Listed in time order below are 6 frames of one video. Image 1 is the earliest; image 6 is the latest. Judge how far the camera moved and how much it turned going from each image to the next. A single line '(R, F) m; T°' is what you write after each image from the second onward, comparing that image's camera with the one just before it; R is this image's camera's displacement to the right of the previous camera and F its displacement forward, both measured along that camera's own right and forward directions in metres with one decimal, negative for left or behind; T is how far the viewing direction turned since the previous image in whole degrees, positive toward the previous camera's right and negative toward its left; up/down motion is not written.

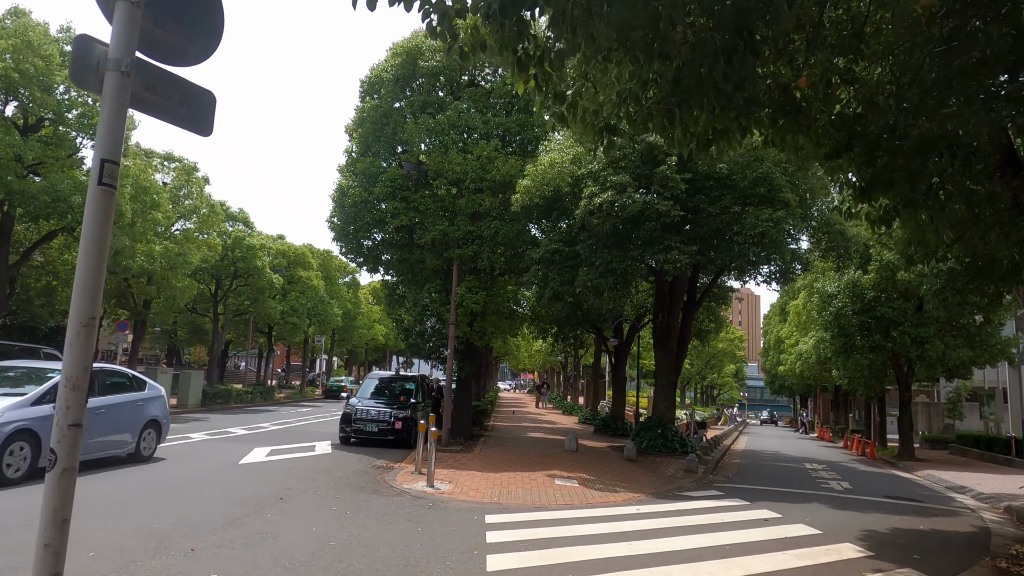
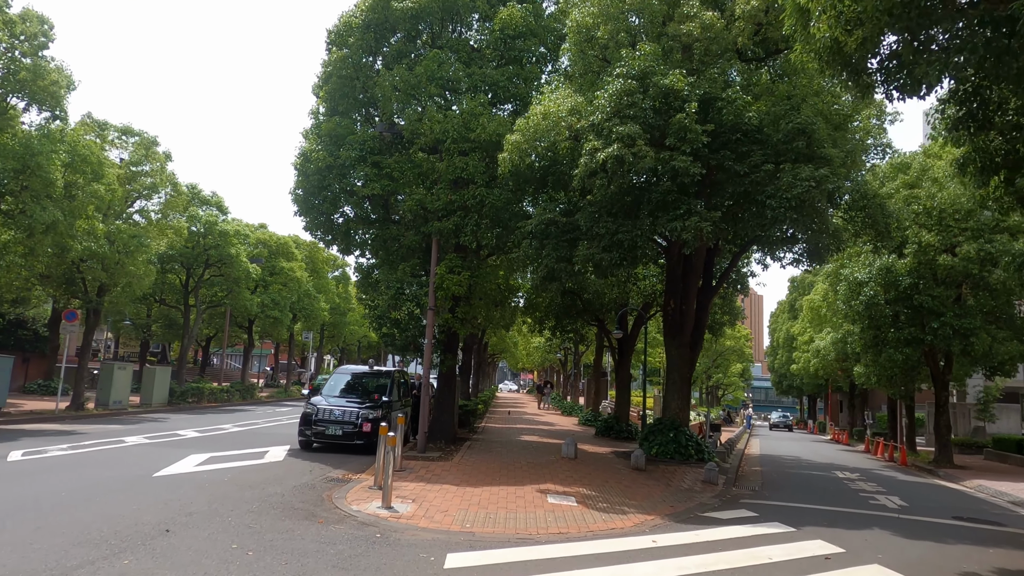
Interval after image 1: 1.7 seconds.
(+0.3, +2.4) m; 0°
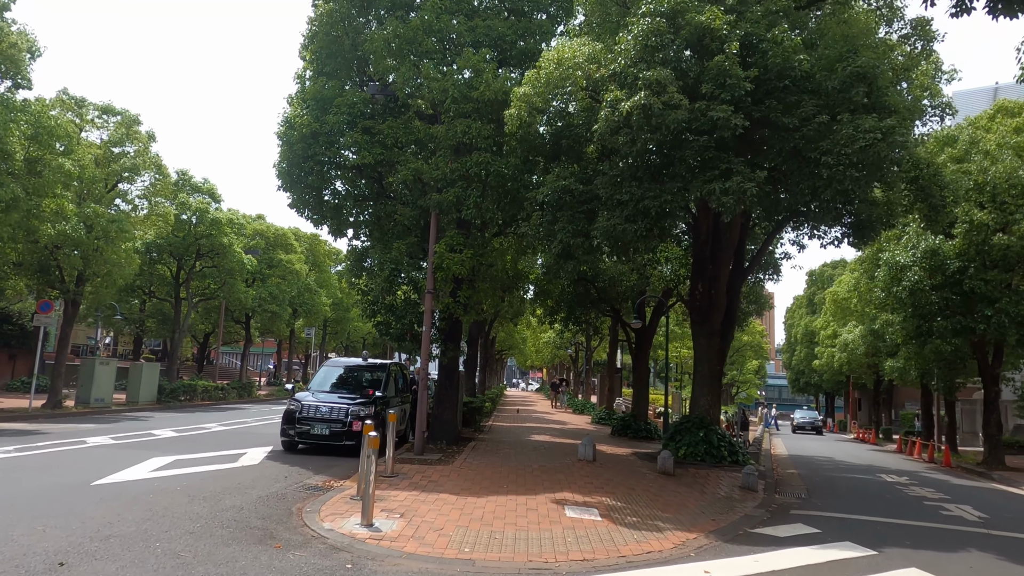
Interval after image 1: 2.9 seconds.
(0.0, +1.6) m; -1°
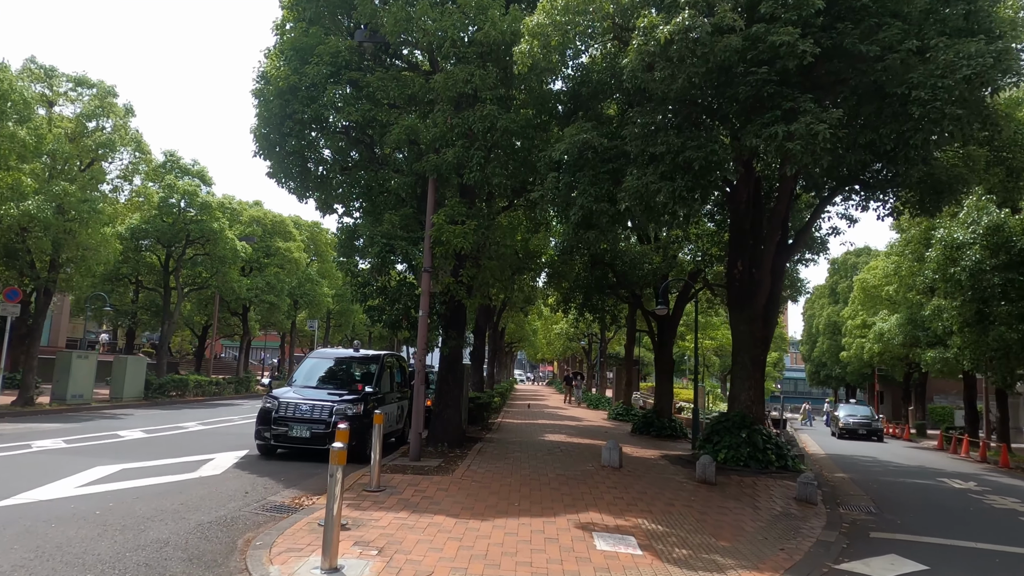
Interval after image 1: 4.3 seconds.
(0.0, +1.8) m; -1°
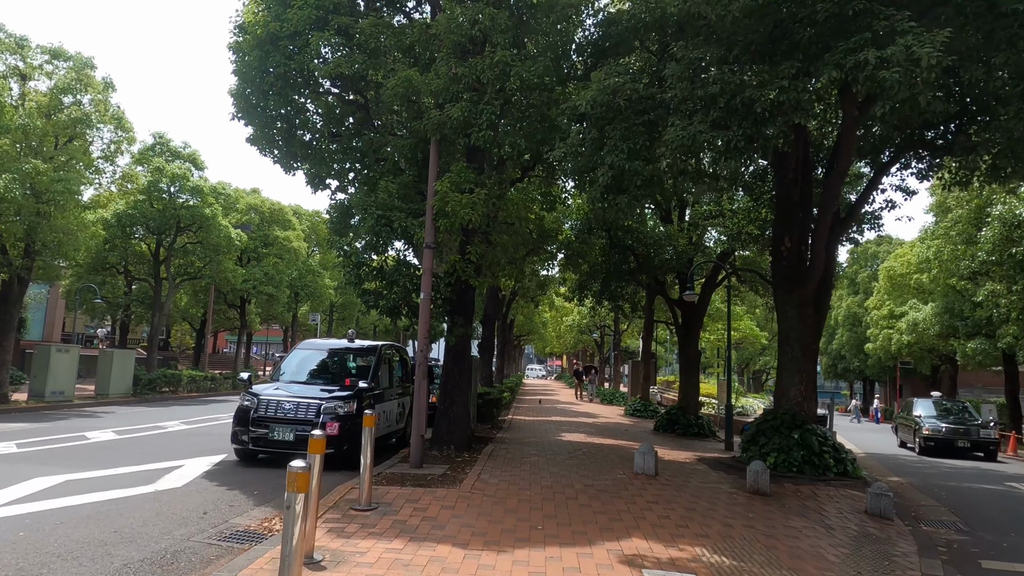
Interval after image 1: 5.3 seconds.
(-0.1, +1.5) m; -1°
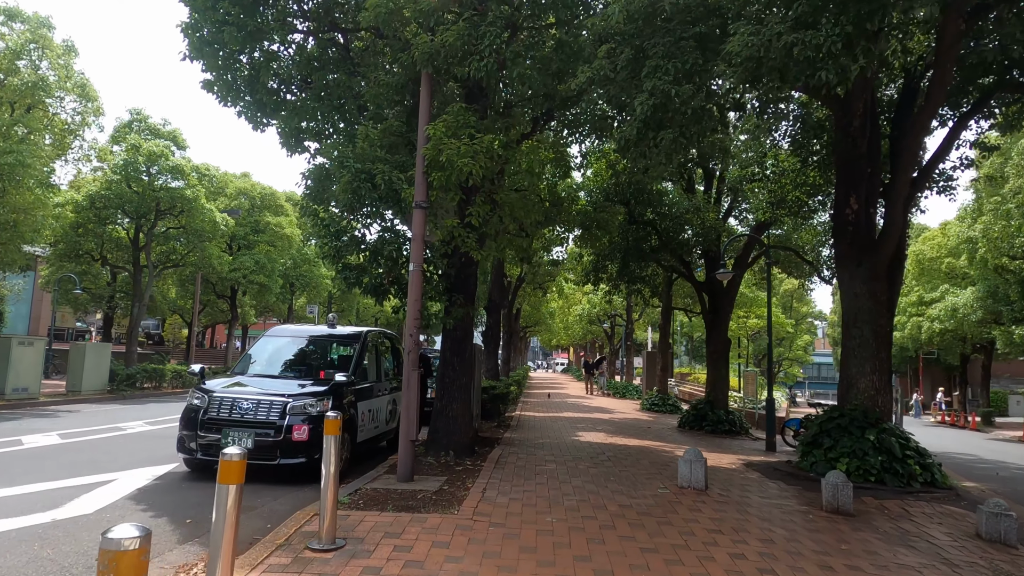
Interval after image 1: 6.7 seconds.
(-0.1, +1.8) m; 0°
